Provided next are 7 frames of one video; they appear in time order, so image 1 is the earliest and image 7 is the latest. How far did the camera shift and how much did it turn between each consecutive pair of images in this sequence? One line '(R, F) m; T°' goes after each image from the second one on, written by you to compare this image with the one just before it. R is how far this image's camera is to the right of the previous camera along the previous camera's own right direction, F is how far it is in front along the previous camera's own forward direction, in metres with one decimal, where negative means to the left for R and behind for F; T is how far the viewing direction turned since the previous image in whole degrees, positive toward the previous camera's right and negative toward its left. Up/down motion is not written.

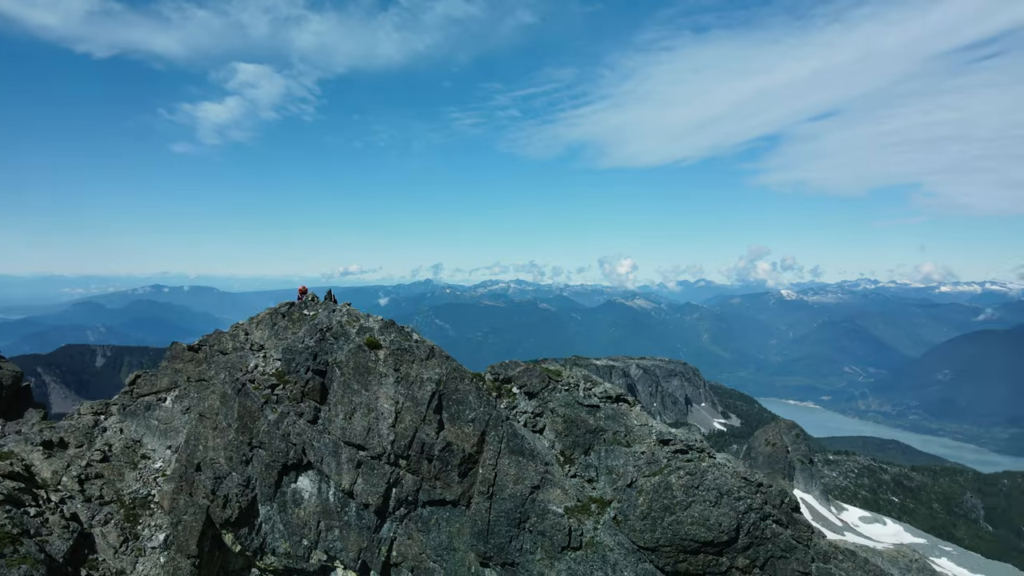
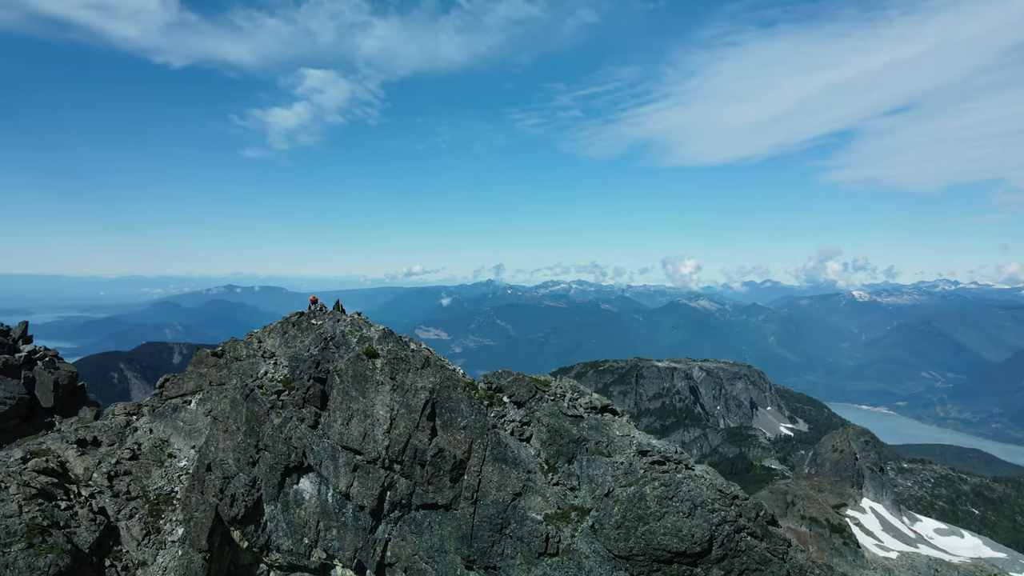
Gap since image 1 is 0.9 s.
(+3.1, -0.9) m; -5°
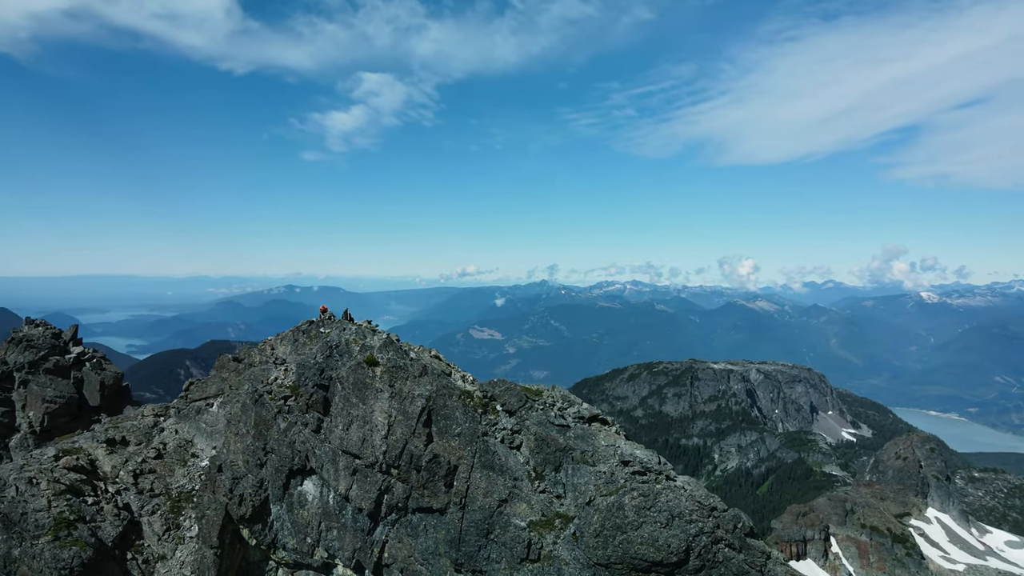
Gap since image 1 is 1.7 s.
(+2.7, -0.8) m; -4°
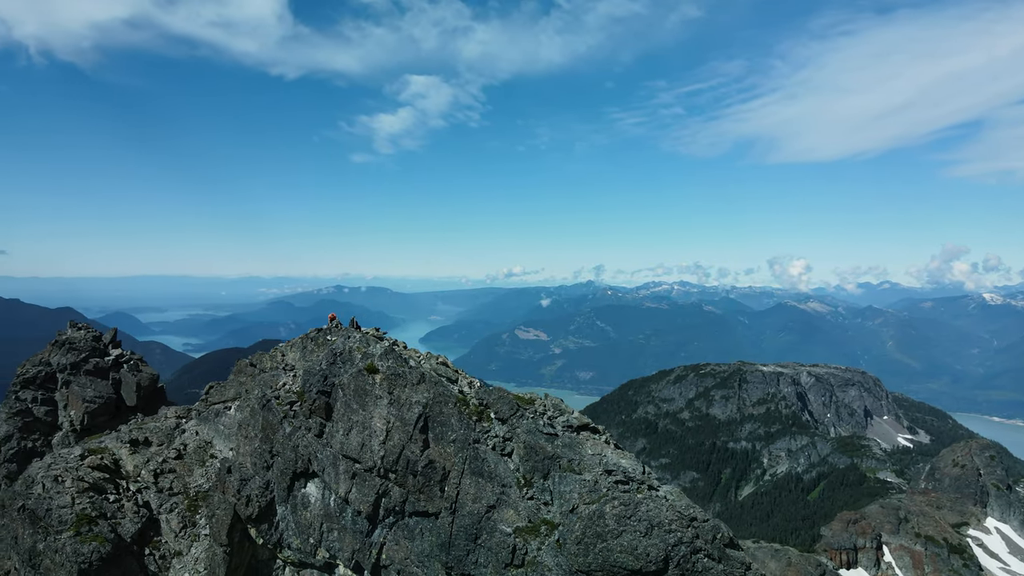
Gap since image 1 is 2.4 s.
(+2.4, -0.7) m; -3°
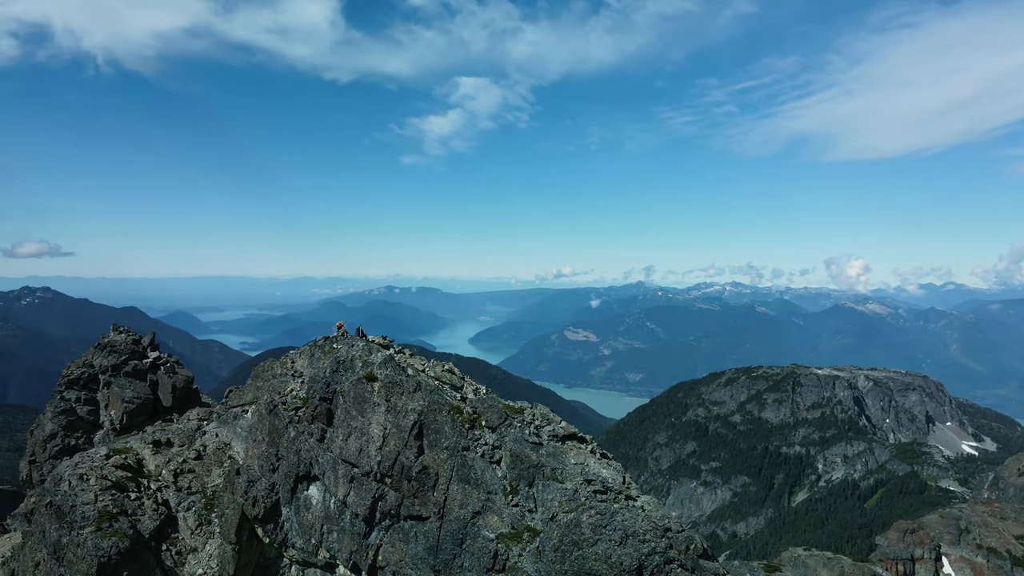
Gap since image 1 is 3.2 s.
(+2.7, -0.9) m; -4°
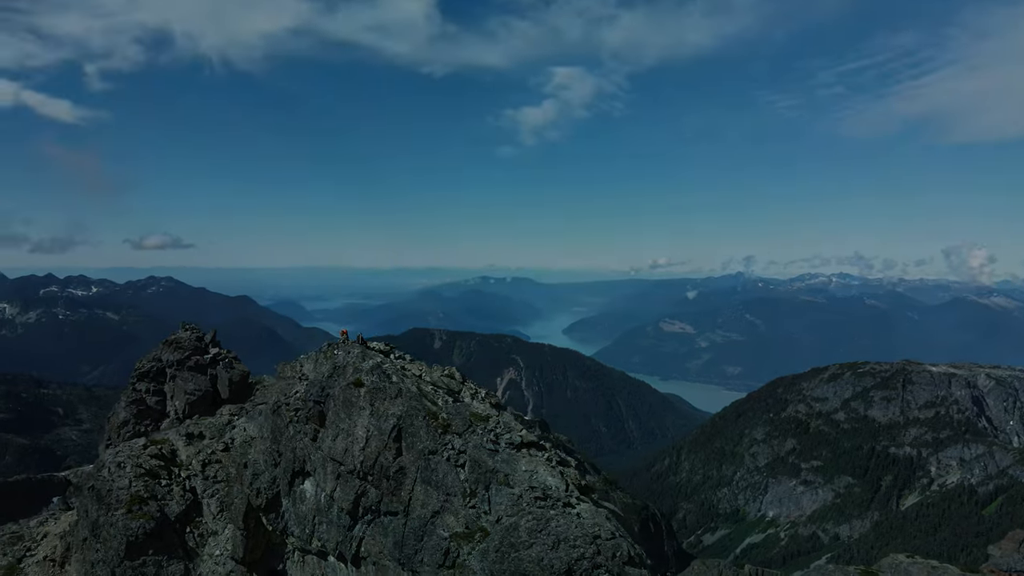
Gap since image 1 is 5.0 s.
(+6.3, -1.9) m; -7°
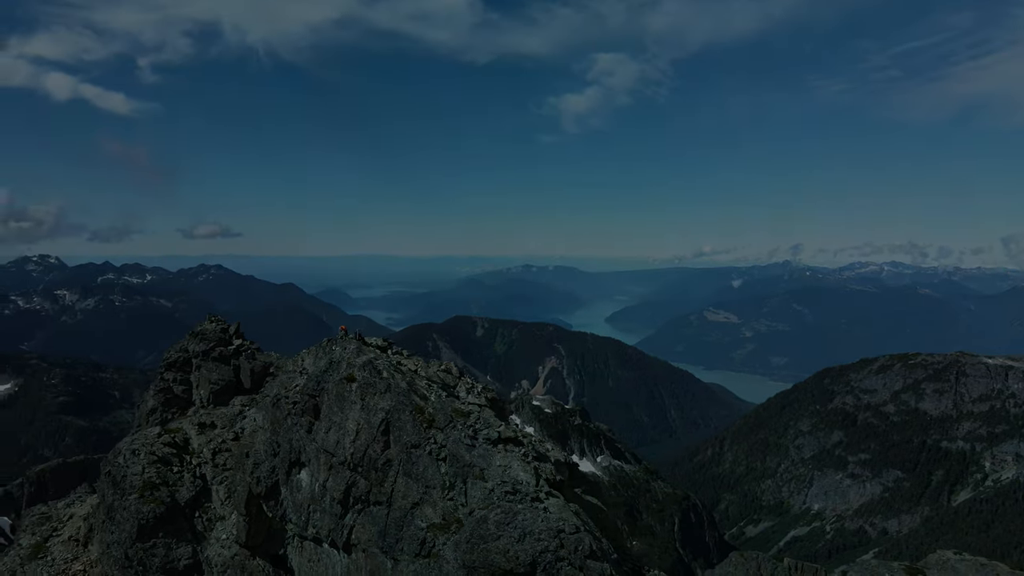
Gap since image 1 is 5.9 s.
(+3.1, -1.1) m; -3°
